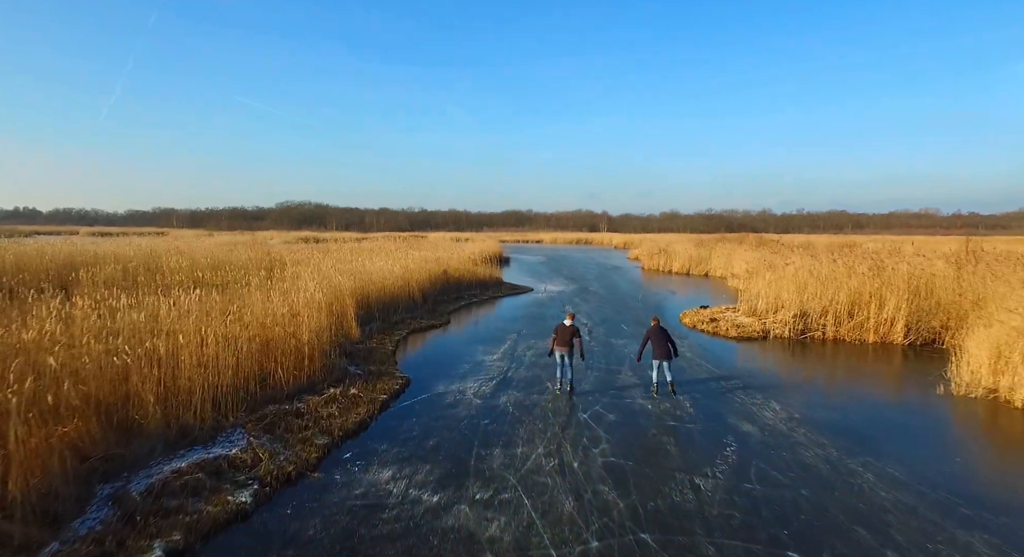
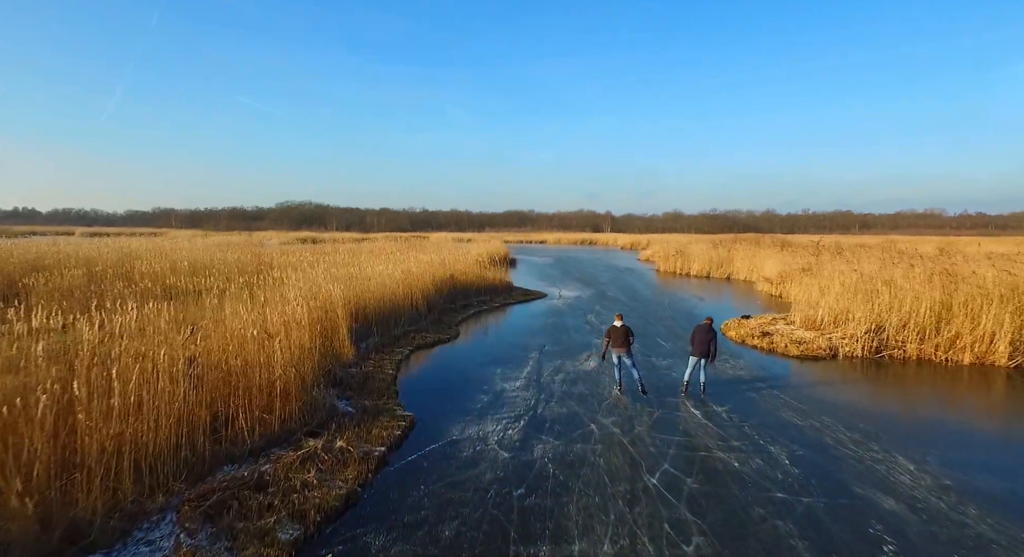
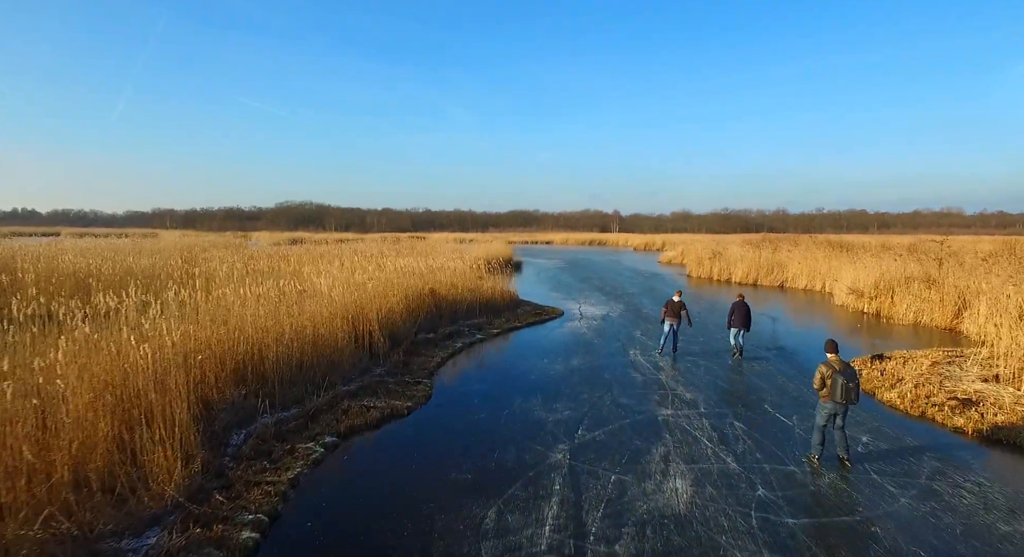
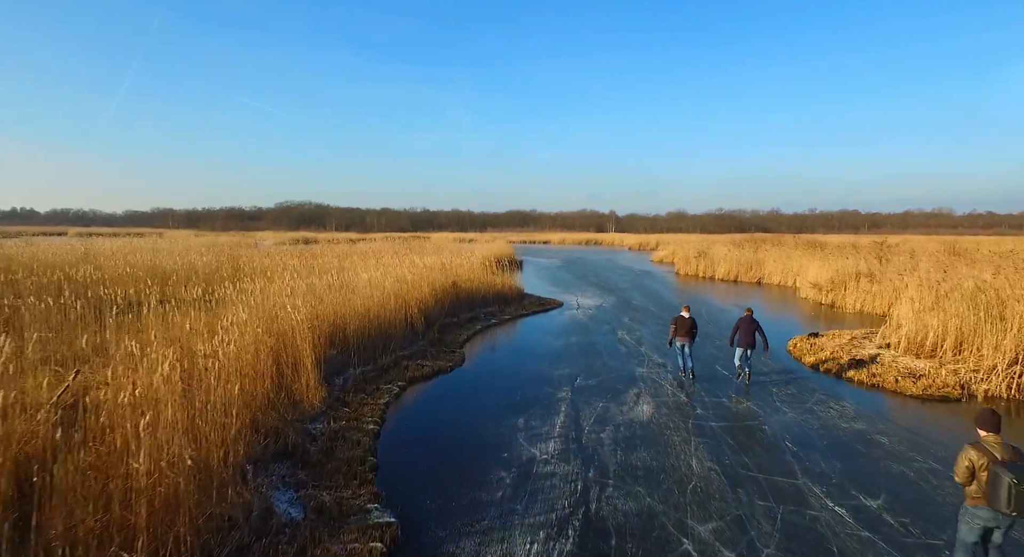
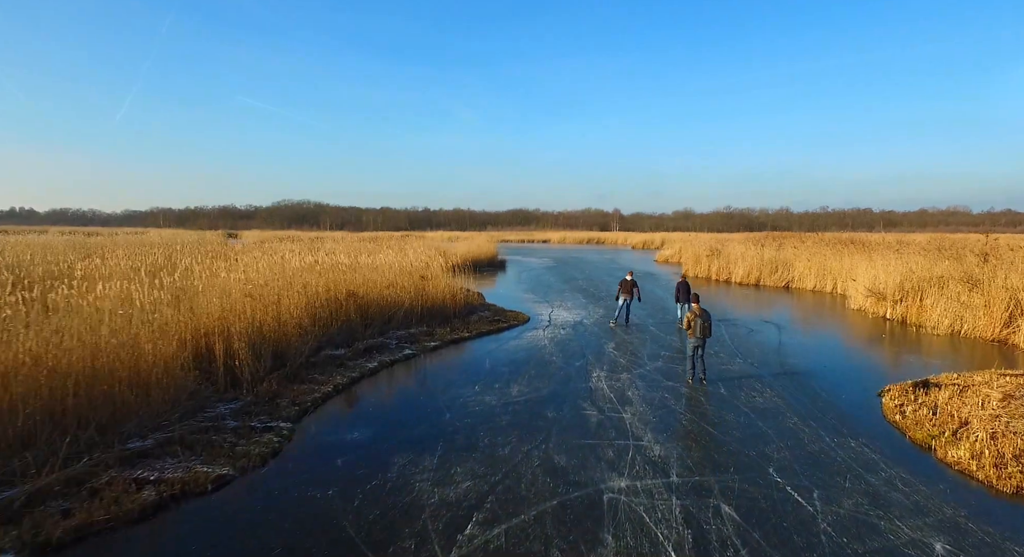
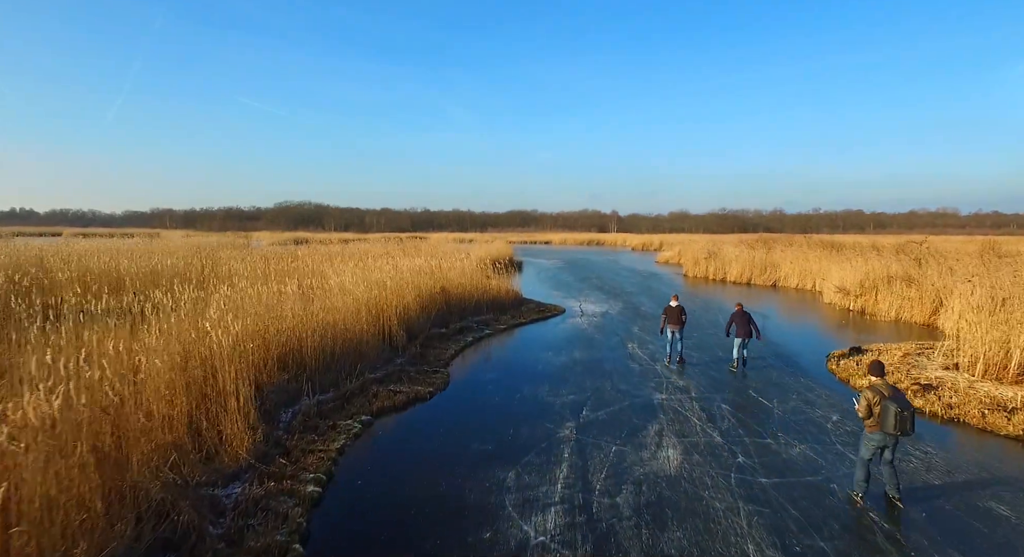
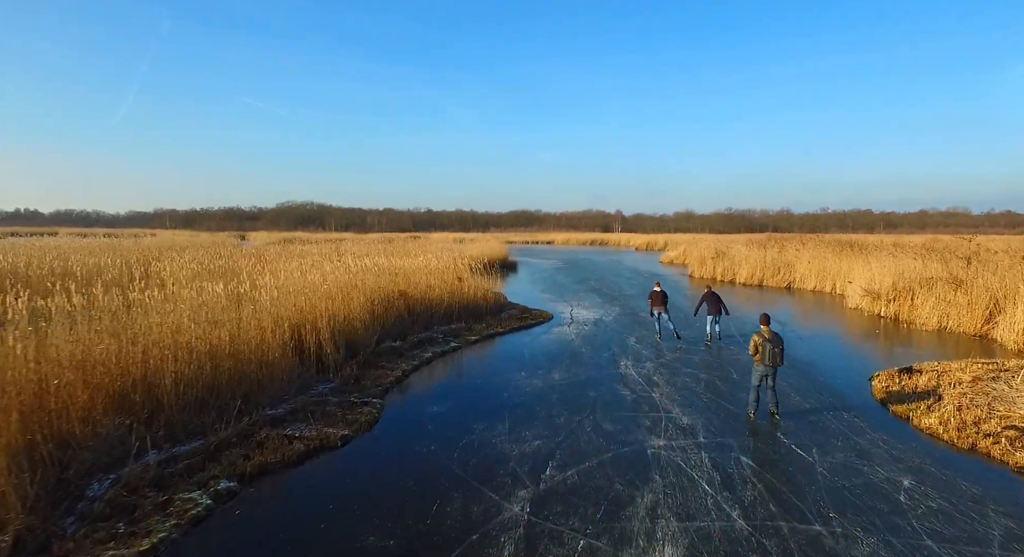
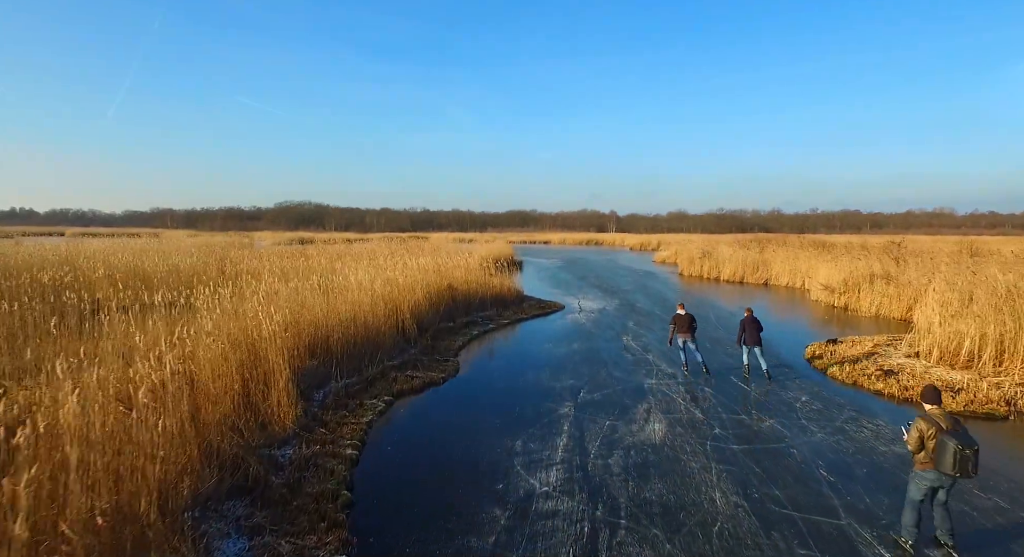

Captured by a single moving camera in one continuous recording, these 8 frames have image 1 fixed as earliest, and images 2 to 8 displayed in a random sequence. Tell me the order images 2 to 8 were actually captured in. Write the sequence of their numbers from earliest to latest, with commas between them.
2, 4, 8, 6, 3, 7, 5
